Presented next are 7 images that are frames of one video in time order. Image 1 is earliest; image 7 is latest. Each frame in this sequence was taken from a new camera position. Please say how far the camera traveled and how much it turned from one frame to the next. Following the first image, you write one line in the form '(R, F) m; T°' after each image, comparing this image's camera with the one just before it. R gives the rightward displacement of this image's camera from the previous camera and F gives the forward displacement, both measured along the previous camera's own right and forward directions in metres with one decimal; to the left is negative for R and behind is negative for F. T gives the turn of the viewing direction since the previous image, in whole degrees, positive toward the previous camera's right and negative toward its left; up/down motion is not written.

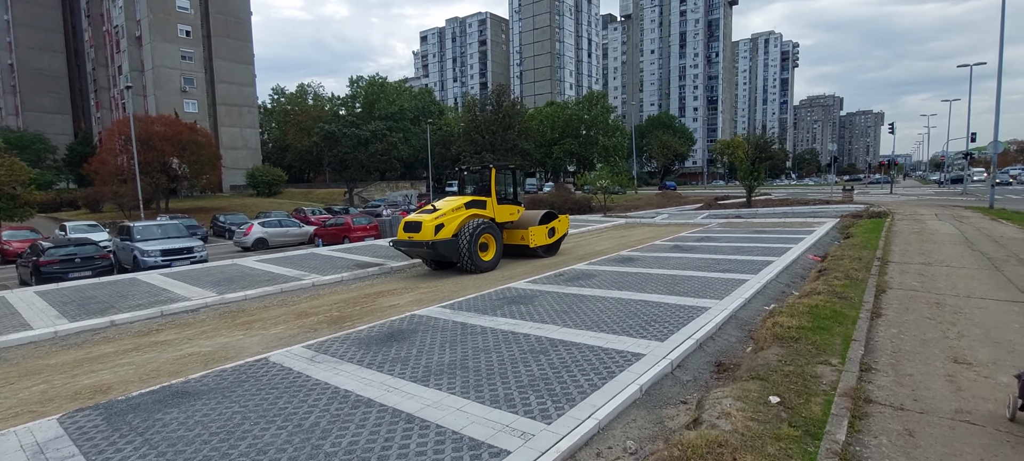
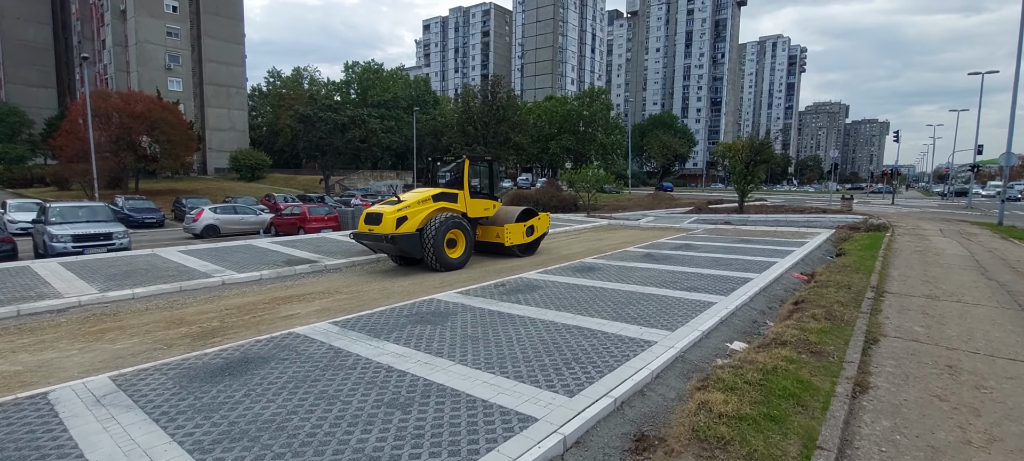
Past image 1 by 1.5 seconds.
(+1.0, +1.4) m; 0°
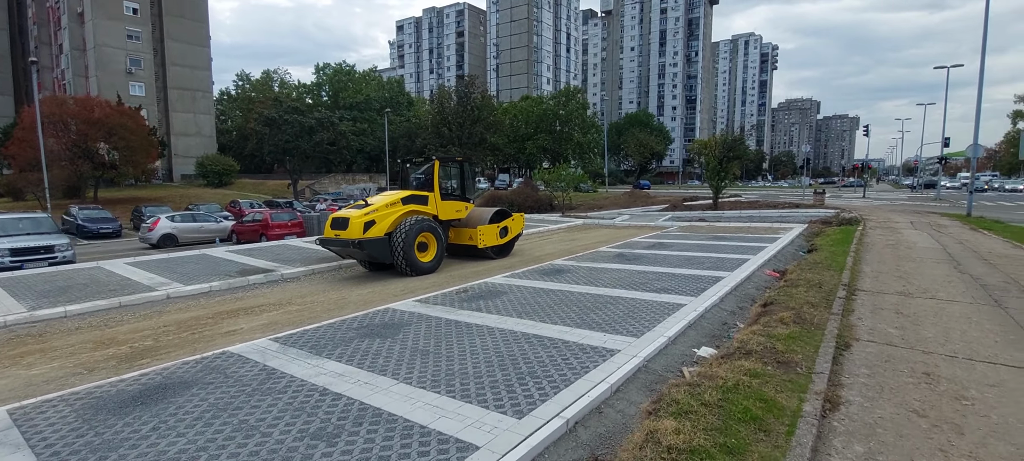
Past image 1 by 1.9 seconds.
(+0.3, +0.4) m; +2°
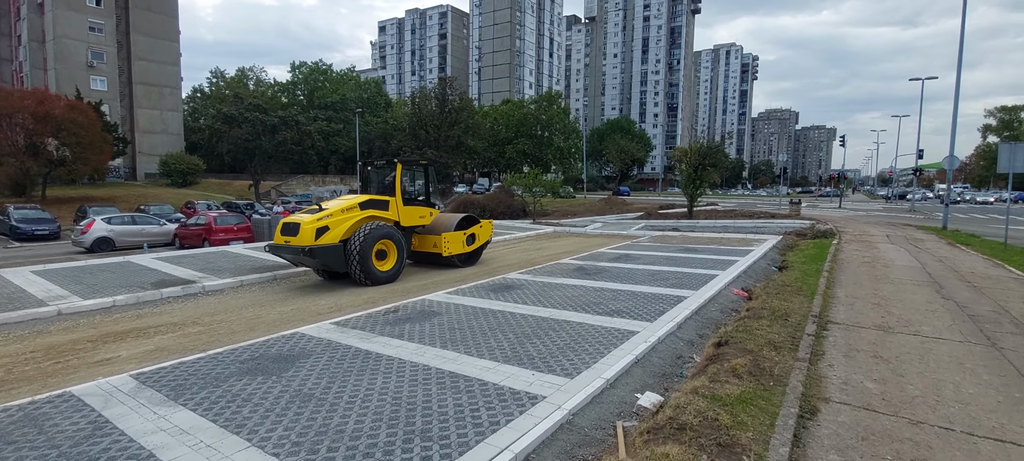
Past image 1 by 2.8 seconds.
(+0.6, +0.8) m; +2°
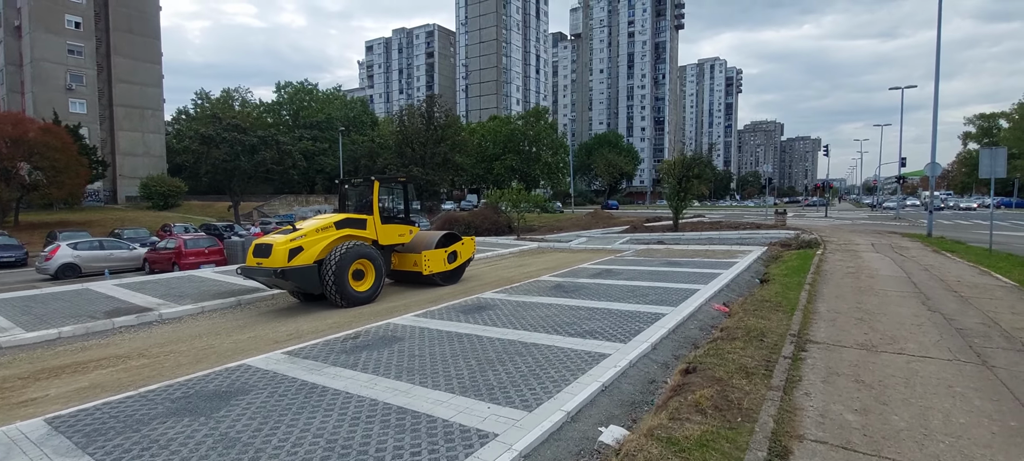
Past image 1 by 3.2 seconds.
(+0.3, +0.3) m; +1°
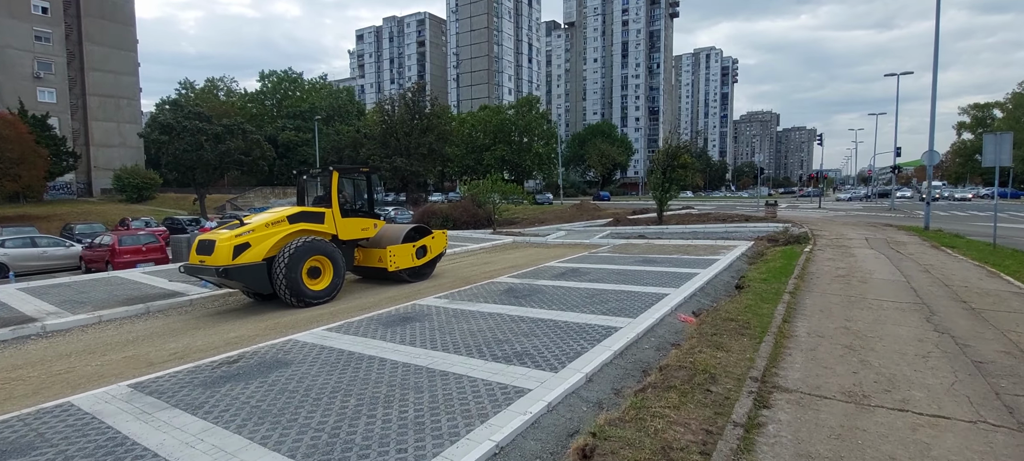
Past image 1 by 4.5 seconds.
(+0.8, +1.1) m; 0°
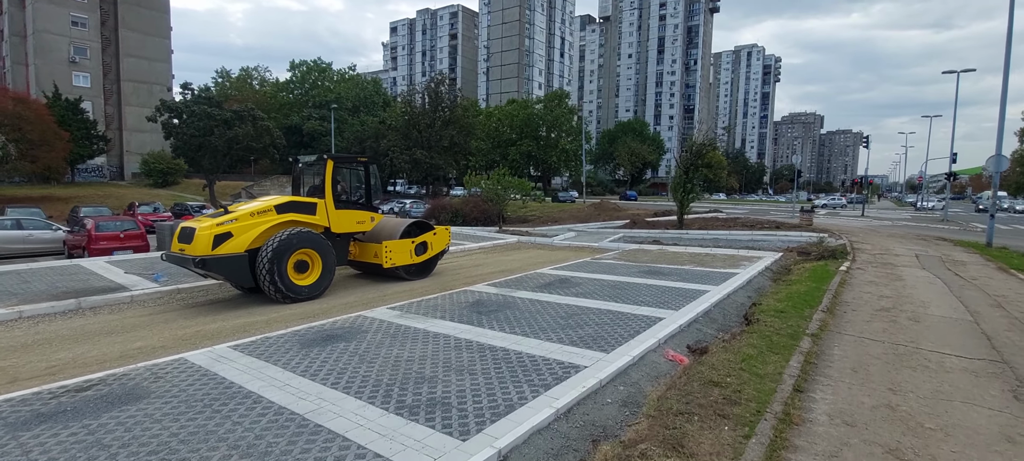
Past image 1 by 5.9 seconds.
(+0.8, +1.2) m; -3°
